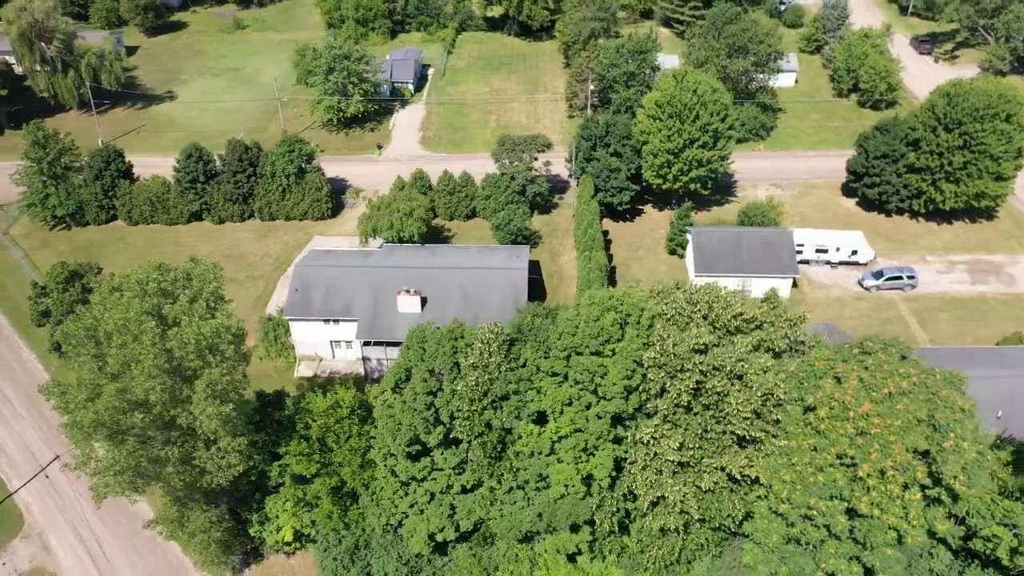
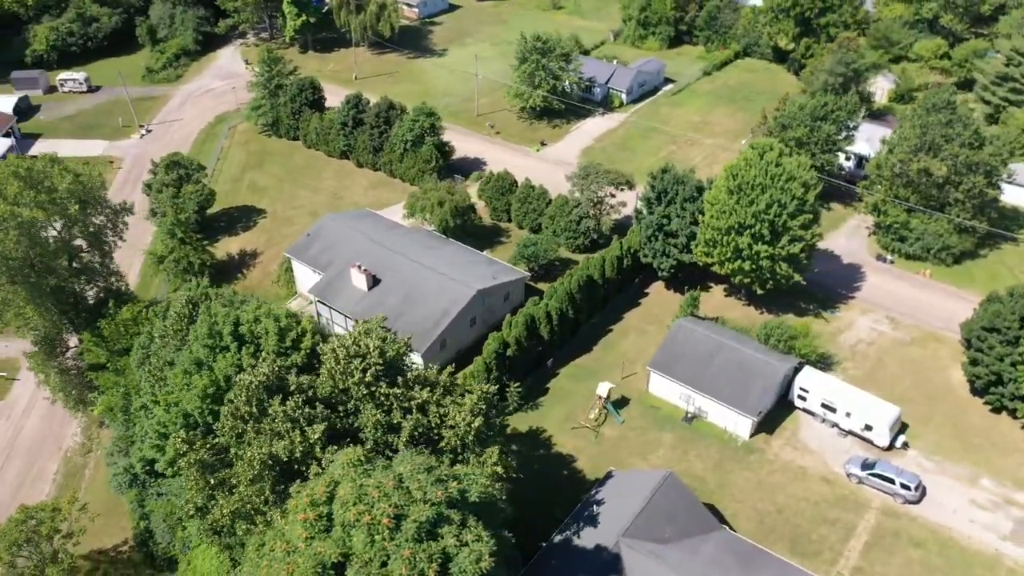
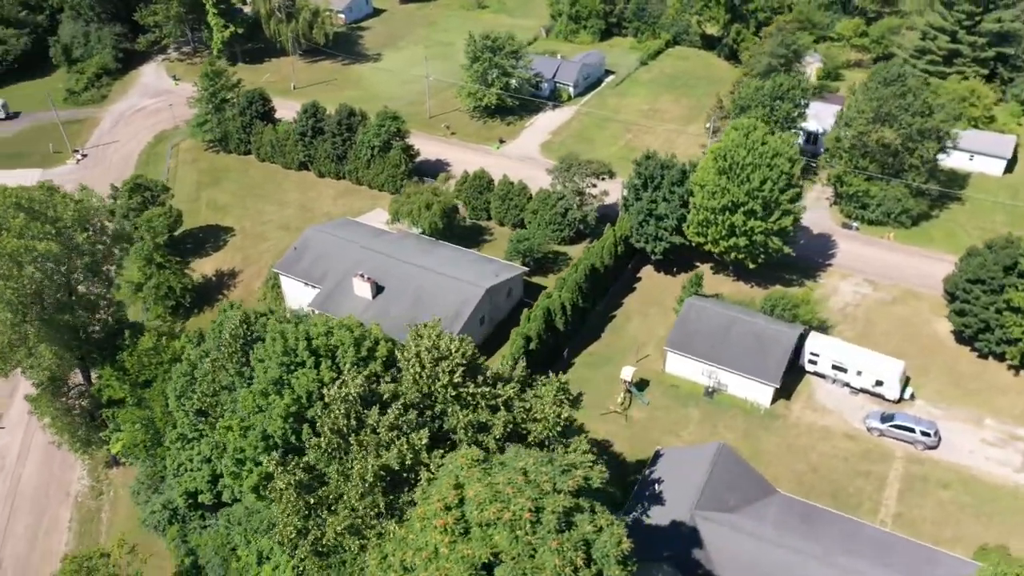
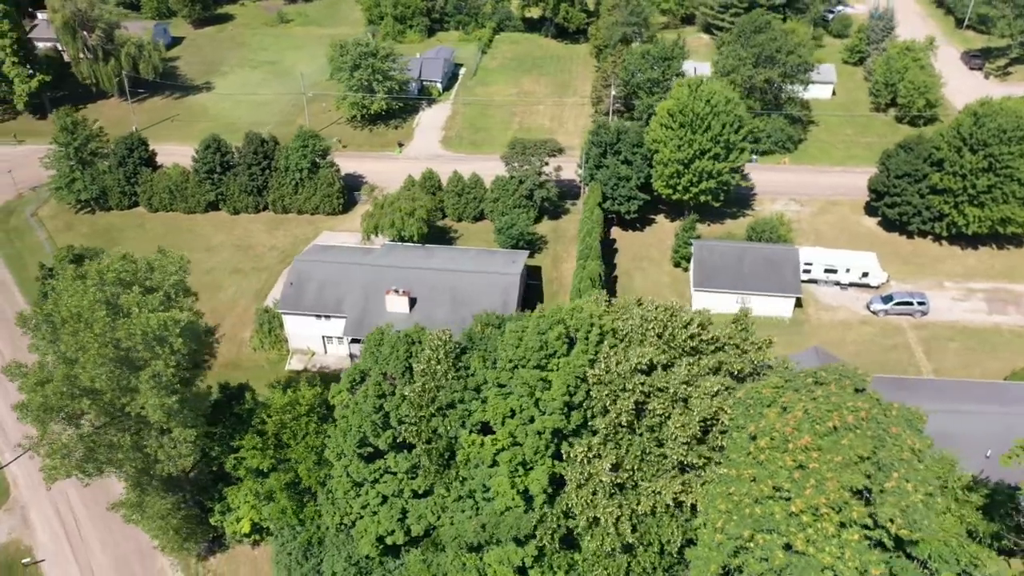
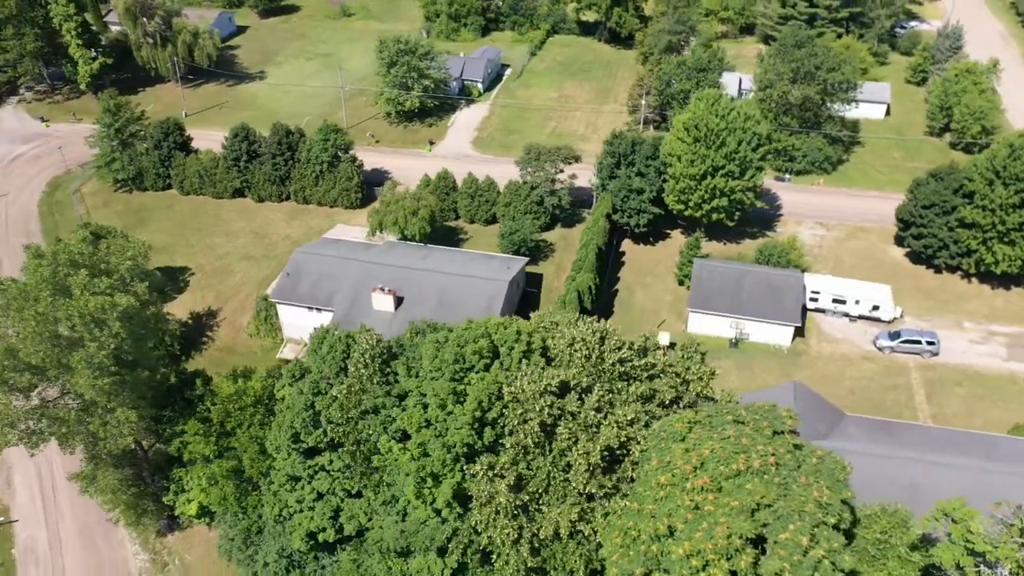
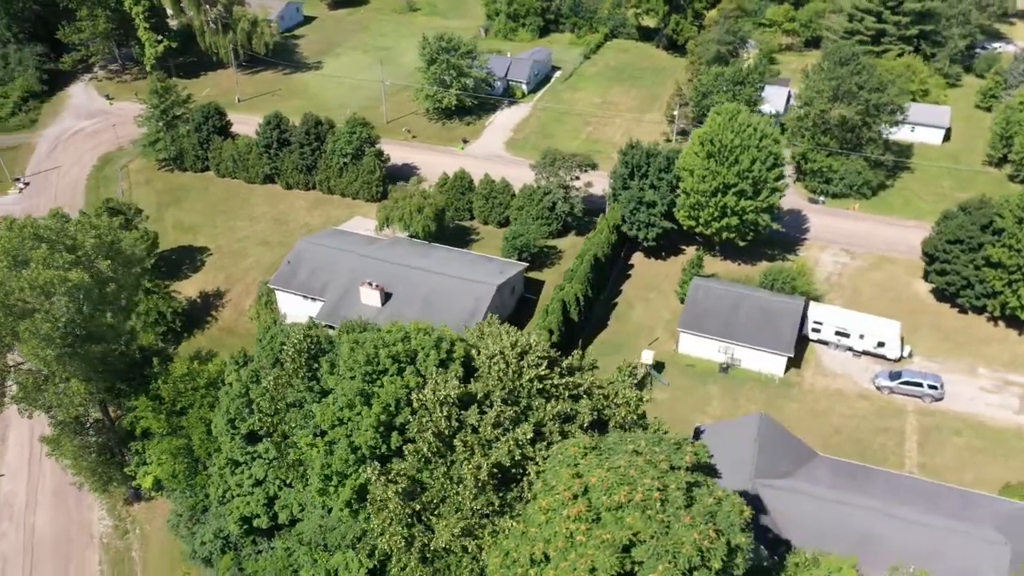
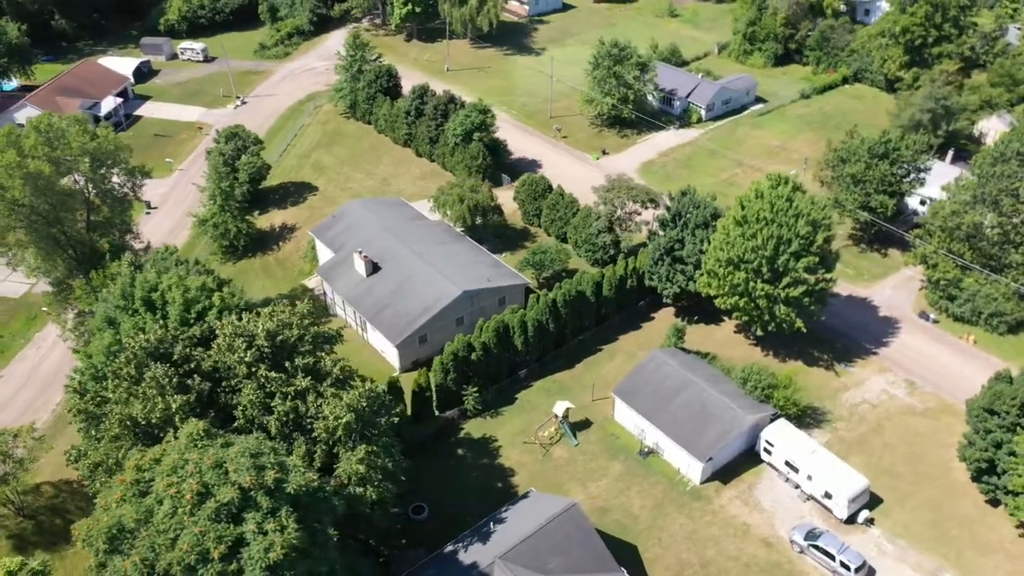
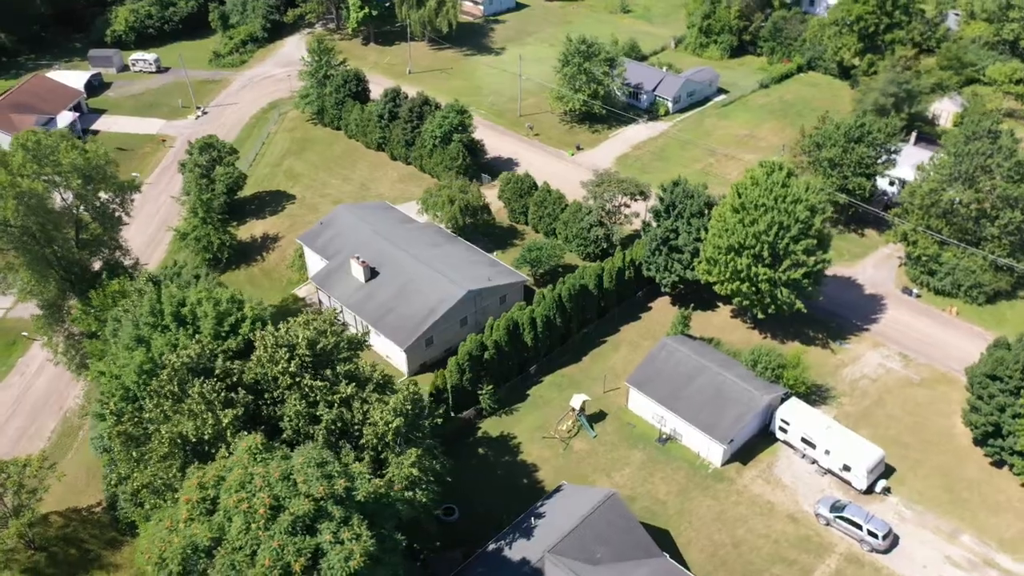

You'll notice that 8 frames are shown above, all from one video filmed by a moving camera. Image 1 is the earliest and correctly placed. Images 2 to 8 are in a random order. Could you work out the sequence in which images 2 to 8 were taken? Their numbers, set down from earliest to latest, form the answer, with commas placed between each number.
4, 5, 6, 3, 2, 8, 7
